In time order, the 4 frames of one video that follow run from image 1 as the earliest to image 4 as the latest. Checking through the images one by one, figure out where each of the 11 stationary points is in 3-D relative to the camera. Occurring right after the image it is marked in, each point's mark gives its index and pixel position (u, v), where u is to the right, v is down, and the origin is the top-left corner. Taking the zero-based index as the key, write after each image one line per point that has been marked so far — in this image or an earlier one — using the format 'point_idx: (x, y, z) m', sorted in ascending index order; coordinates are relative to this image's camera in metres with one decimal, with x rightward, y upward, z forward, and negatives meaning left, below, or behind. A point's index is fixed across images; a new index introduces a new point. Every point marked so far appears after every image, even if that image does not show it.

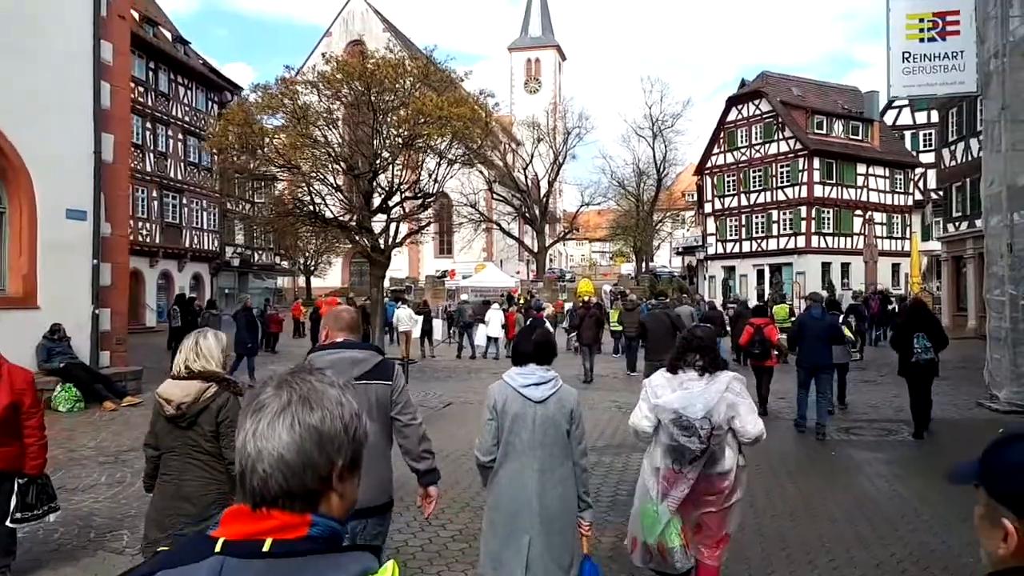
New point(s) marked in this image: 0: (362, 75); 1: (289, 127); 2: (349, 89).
0: (-2.4, +3.4, +14.0) m
1: (-3.6, +2.7, +14.7) m
2: (-2.6, +3.2, +14.2) m
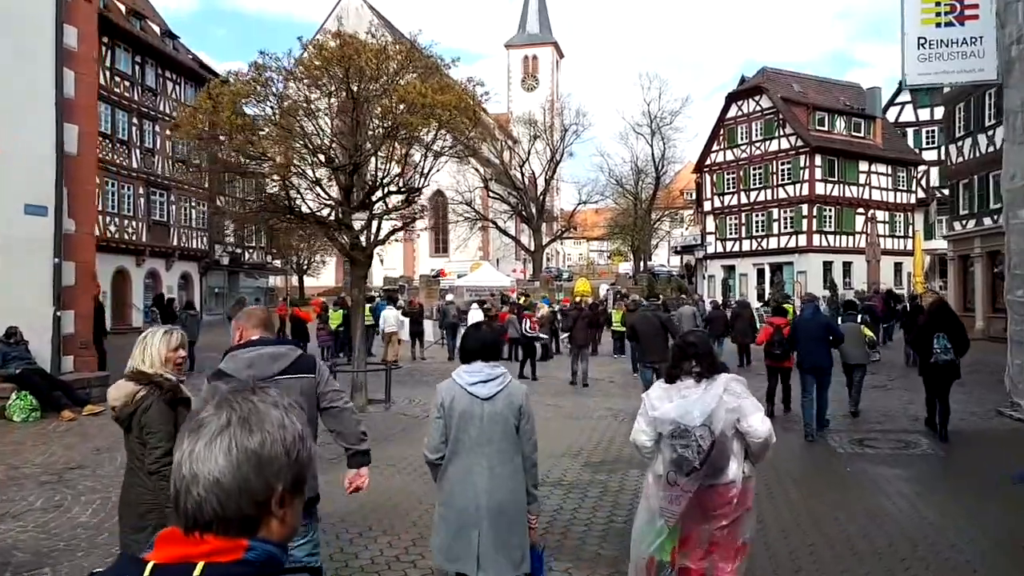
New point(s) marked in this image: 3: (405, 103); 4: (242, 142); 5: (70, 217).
0: (-2.5, +3.4, +13.2) m
1: (-3.7, +2.7, +13.8) m
2: (-2.7, +3.2, +13.3) m
3: (-1.6, +2.8, +13.1) m
4: (-4.2, +2.3, +13.1) m
5: (-6.7, +1.1, +13.4) m
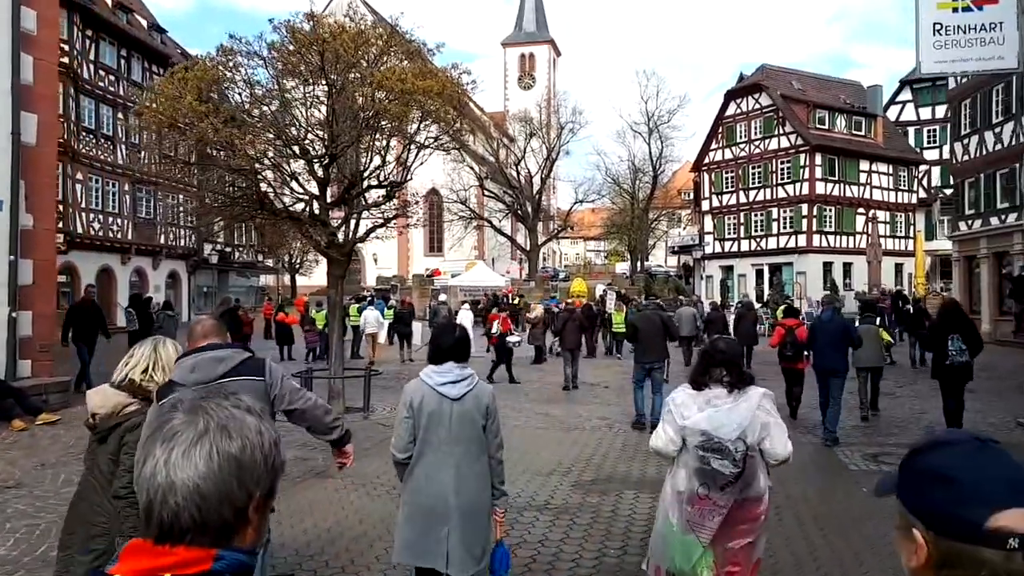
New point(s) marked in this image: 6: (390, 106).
0: (-2.7, +3.4, +12.3) m
1: (-3.9, +2.7, +13.0) m
2: (-2.9, +3.2, +12.5) m
3: (-1.8, +2.7, +12.3) m
4: (-4.3, +2.3, +12.3) m
5: (-6.9, +1.1, +12.6) m
6: (-1.8, +2.6, +12.6) m
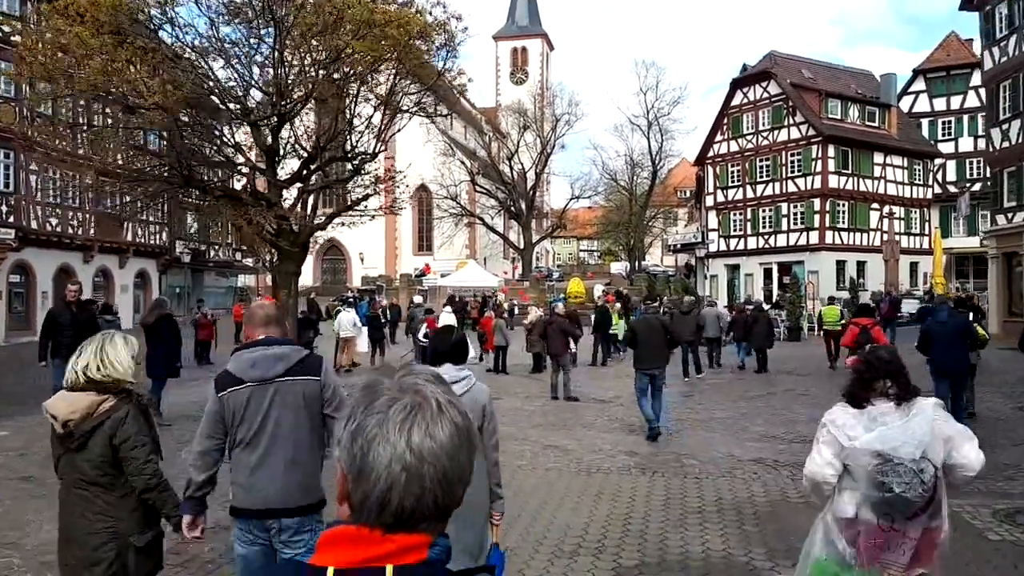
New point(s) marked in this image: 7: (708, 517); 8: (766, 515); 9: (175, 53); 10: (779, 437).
0: (-2.7, +3.4, +9.6) m
1: (-3.9, +2.7, +10.3) m
2: (-2.9, +3.2, +9.8) m
3: (-1.8, +2.7, +9.6) m
4: (-4.3, +2.3, +9.6) m
5: (-6.9, +1.1, +9.8) m
6: (-1.8, +2.6, +9.9) m
7: (+1.6, -1.9, +7.2) m
8: (+2.1, -1.9, +7.3) m
9: (-3.9, +2.7, +10.2) m
10: (+3.4, -1.9, +11.2) m
